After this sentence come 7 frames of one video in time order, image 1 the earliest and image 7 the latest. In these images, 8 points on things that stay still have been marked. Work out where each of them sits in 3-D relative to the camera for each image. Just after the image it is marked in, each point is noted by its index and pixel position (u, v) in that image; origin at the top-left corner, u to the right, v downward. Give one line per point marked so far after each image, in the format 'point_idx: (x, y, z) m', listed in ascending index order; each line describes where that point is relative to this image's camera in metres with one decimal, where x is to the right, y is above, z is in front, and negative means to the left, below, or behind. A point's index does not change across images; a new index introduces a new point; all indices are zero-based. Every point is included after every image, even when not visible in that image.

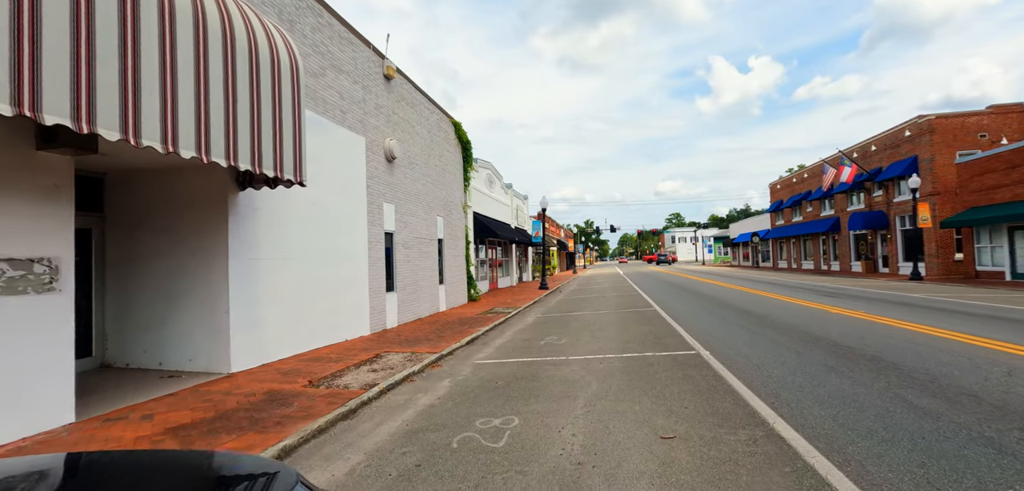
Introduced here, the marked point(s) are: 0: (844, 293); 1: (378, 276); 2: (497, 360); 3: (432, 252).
0: (+11.8, -1.7, +16.4) m
1: (-3.3, -0.8, +11.2) m
2: (-0.2, -1.9, +7.8) m
3: (-2.6, -0.2, +14.6) m
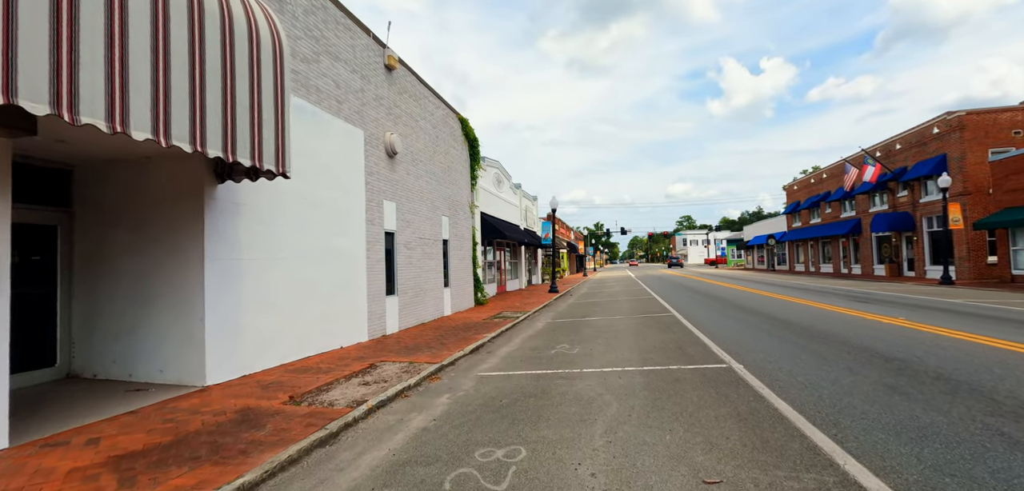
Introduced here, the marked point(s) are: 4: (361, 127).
0: (+12.1, -1.7, +15.4) m
1: (-3.1, -0.8, +10.5) m
2: (-0.1, -1.9, +7.1) m
3: (-2.3, -0.2, +13.9) m
4: (-3.3, +2.6, +10.1) m
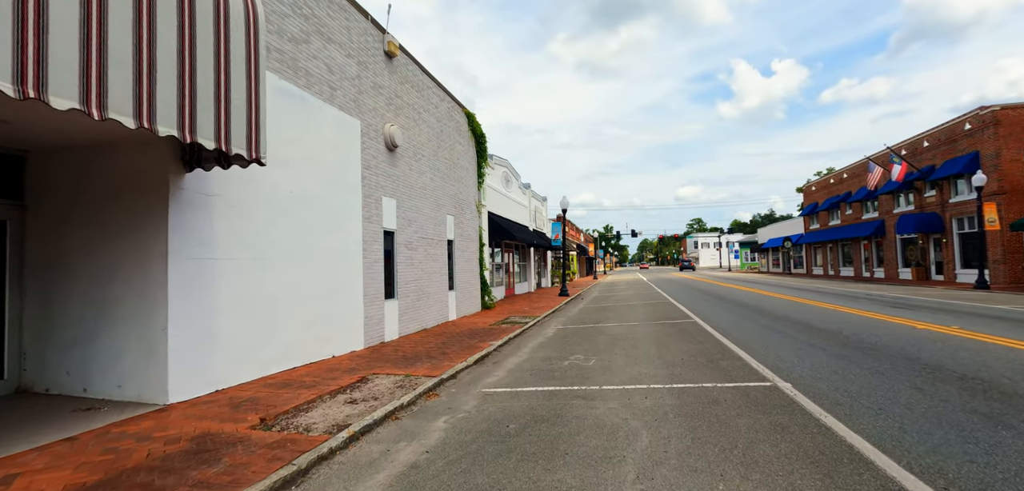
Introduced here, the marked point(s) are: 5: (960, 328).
0: (+12.4, -1.8, +14.3) m
1: (-2.9, -0.8, +9.7) m
2: (0.0, -1.9, +6.2) m
3: (-2.1, -0.3, +13.1) m
4: (-3.1, +2.6, +9.3) m
5: (+8.8, -1.6, +9.0) m
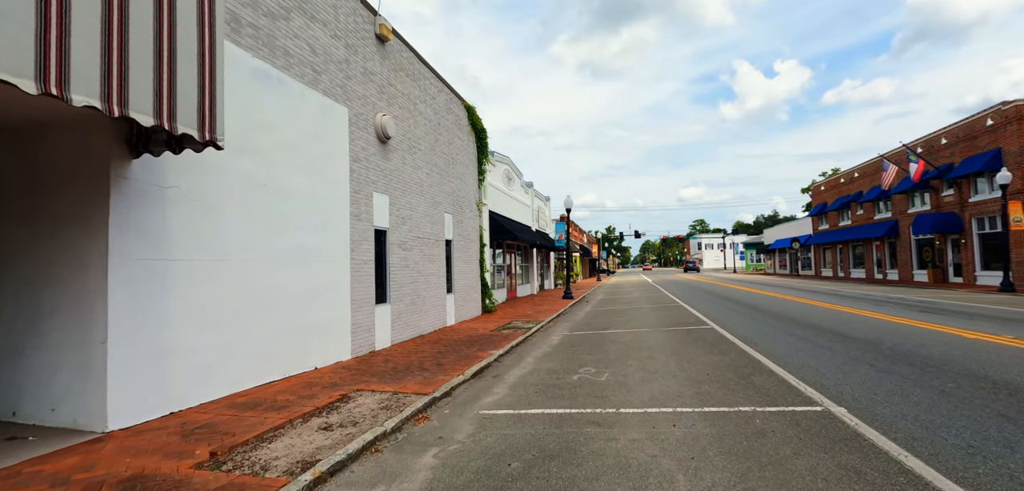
0: (+12.4, -1.8, +13.4) m
1: (-2.8, -0.8, +8.9) m
2: (0.0, -1.9, +5.4) m
3: (-2.0, -0.3, +12.3) m
4: (-3.1, +2.6, +8.5) m
5: (+8.8, -1.6, +8.2) m
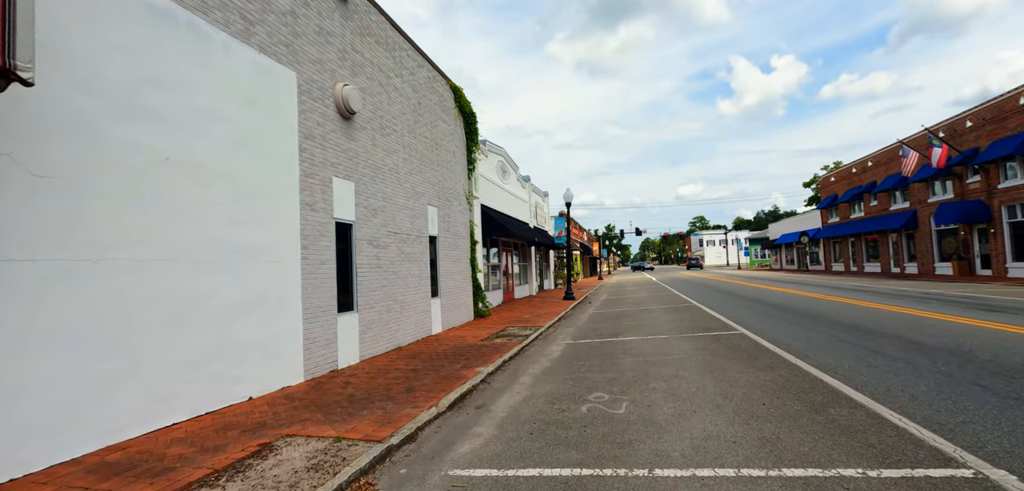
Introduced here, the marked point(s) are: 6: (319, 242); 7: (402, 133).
0: (+12.3, -1.5, +11.8) m
1: (-3.0, -0.7, +7.3) m
2: (-0.1, -1.8, +3.7) m
3: (-2.2, -0.2, +10.7) m
4: (-3.3, +2.7, +6.9) m
5: (+8.7, -1.4, +6.5) m
6: (-3.1, +0.1, +7.3) m
7: (-2.4, +2.5, +10.2) m
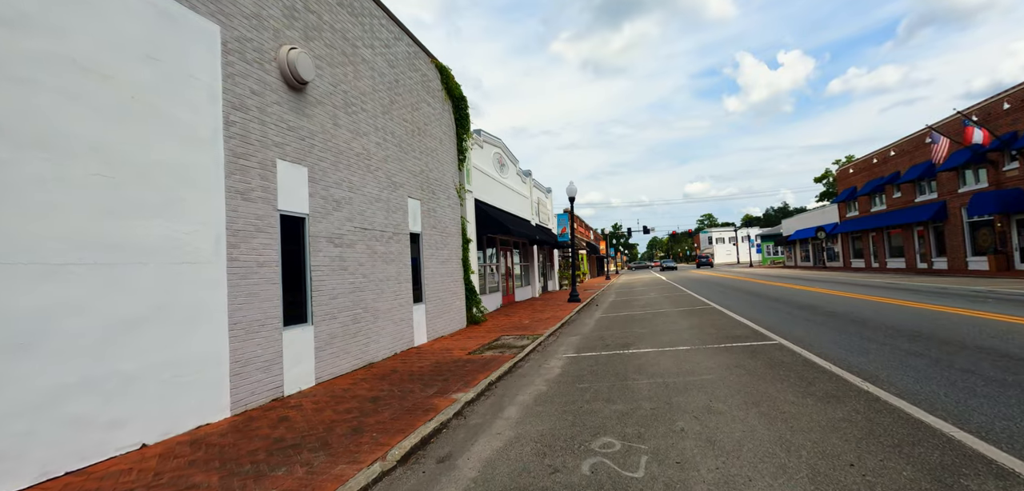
0: (+12.2, -1.3, +10.1) m
1: (-3.2, -0.7, +5.9) m
2: (-0.4, -1.7, +2.3) m
3: (-2.3, -0.2, +9.2) m
4: (-3.5, +2.7, +5.5) m
5: (+8.5, -1.2, +4.9) m
6: (-3.3, +0.1, +5.9) m
7: (-2.6, +2.5, +8.8) m
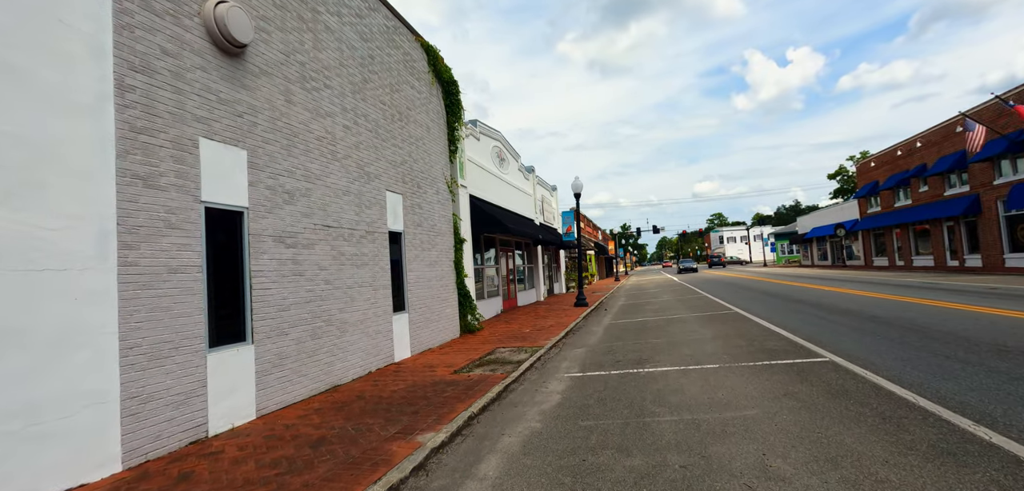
0: (+12.1, -1.1, +8.6) m
1: (-3.4, -0.7, +4.6) m
2: (-0.6, -1.7, +0.9) m
3: (-2.4, -0.2, +7.9) m
4: (-3.7, +2.7, +4.2) m
5: (+8.3, -1.0, +3.5) m
6: (-3.5, +0.1, +4.6) m
7: (-2.8, +2.5, +7.5) m
